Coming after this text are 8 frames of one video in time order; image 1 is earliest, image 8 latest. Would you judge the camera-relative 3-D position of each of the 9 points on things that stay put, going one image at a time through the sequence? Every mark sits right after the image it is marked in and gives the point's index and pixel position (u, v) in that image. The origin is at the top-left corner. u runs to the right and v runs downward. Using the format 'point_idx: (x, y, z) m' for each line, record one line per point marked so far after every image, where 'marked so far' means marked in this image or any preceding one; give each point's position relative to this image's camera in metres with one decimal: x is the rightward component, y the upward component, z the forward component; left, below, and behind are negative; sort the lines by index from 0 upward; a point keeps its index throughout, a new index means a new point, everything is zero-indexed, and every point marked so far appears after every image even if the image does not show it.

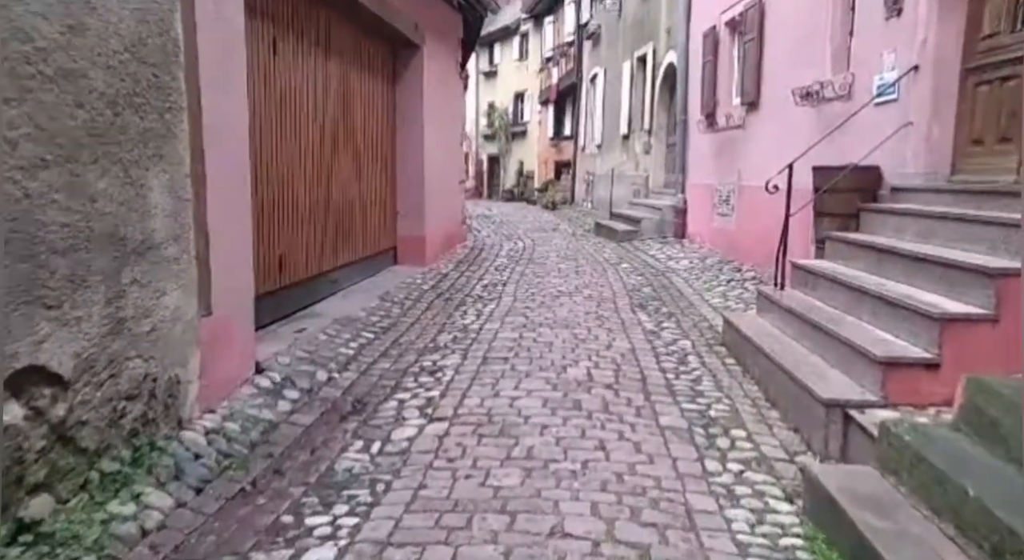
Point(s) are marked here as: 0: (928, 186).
0: (+2.6, +0.6, +5.0) m
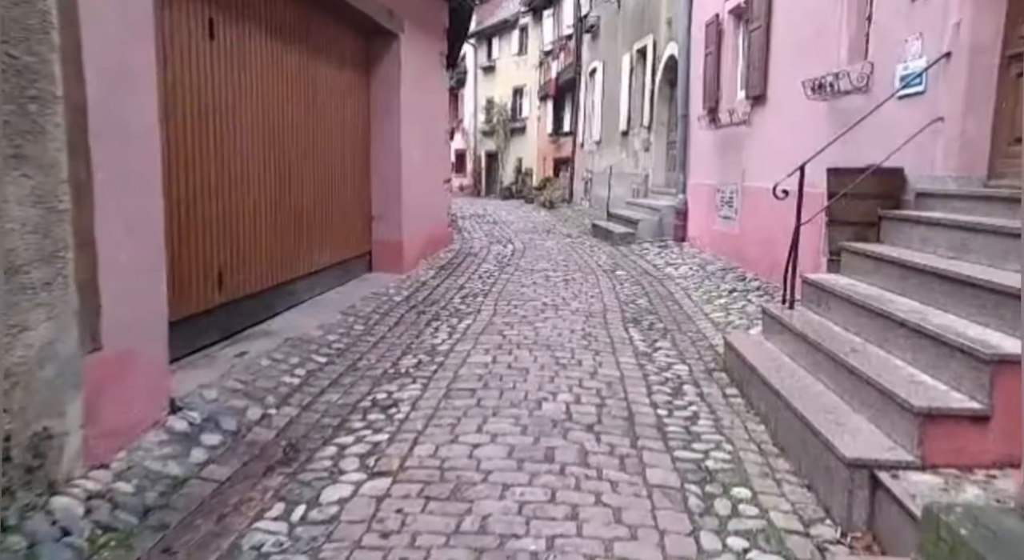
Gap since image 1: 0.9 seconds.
0: (+2.4, +0.5, +4.4) m
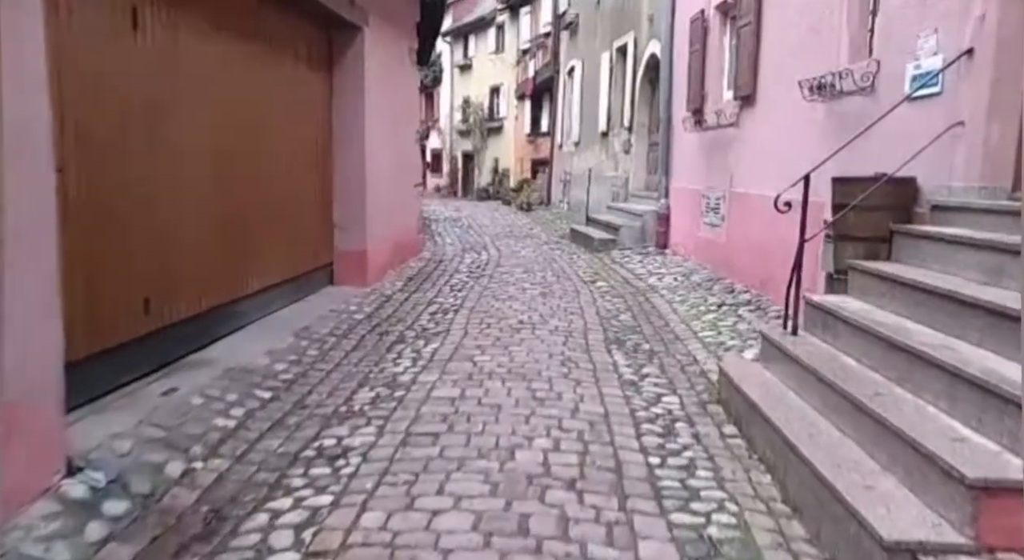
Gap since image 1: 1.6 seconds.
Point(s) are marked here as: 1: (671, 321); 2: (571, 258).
0: (+2.3, +0.4, +3.9) m
1: (+1.3, -0.3, +6.4) m
2: (+0.7, +0.3, +9.9) m
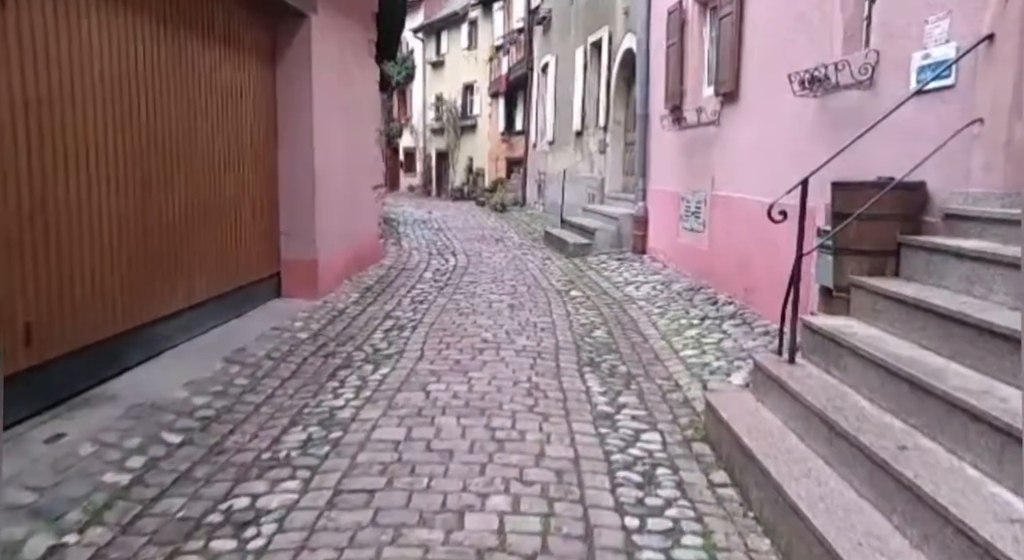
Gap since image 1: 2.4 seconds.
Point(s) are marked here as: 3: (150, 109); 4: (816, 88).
0: (+2.1, +0.3, +3.4) m
1: (+1.0, -0.4, +5.8) m
2: (+0.4, +0.2, +9.3) m
3: (-2.0, +1.0, +4.5) m
4: (+2.0, +1.2, +5.2) m
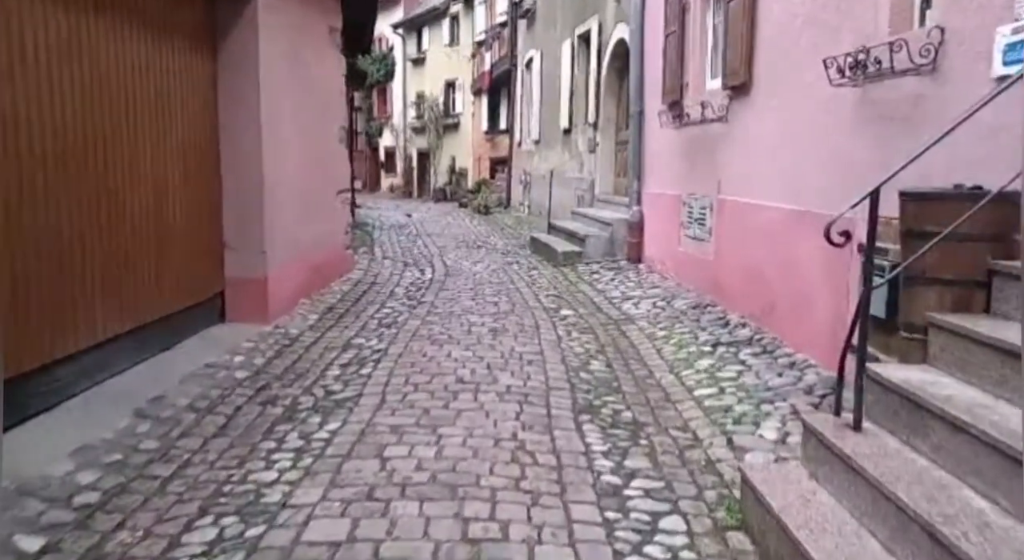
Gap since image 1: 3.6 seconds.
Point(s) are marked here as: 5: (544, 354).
0: (+2.0, +0.1, +2.5) m
1: (+0.9, -0.6, +5.0) m
2: (+0.2, 0.0, +8.4) m
3: (-2.1, +0.8, +3.5) m
4: (+1.9, +1.1, +4.3) m
5: (+0.2, -0.5, +5.1) m
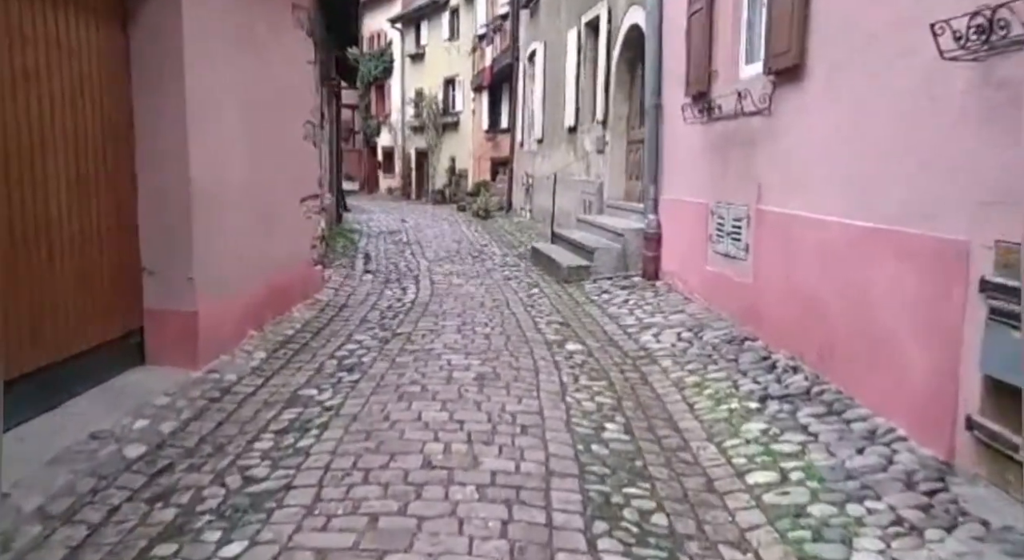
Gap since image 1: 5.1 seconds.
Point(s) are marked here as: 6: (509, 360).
0: (+2.0, -0.1, +1.3) m
1: (+0.8, -0.7, +3.8) m
2: (+0.2, -0.1, +7.2) m
3: (-2.2, +0.6, +2.4) m
4: (+1.8, +0.9, +3.2) m
5: (+0.2, -0.7, +3.9) m
6: (0.0, -0.5, +4.9) m
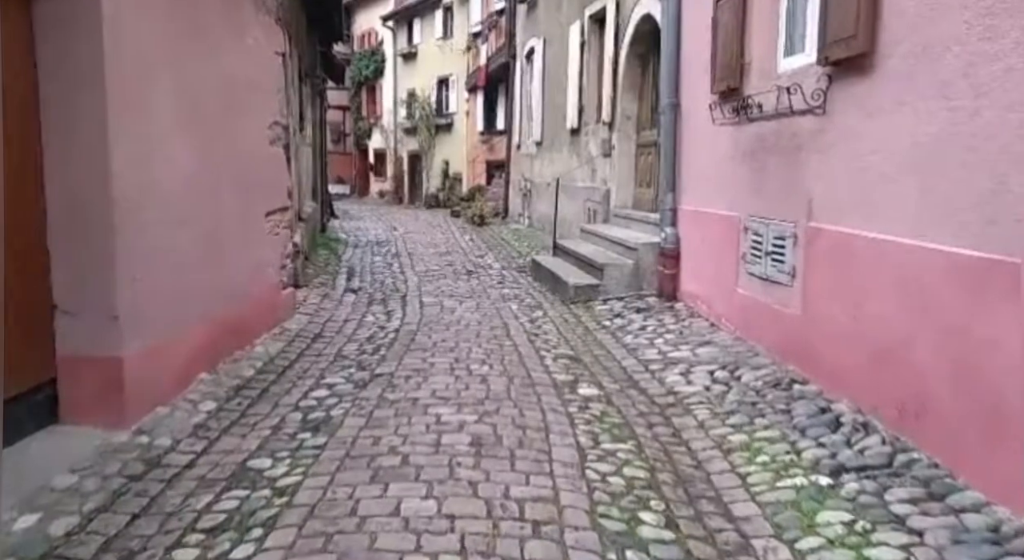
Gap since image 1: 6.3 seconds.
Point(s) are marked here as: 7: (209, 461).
0: (+2.0, -0.2, +0.5) m
1: (+0.9, -0.9, +2.9) m
2: (+0.2, -0.3, +6.4) m
3: (-2.1, +0.5, +1.5) m
4: (+1.8, +0.8, +2.3) m
5: (+0.2, -0.8, +3.0) m
6: (0.0, -0.7, +4.0) m
7: (-1.3, -0.8, +3.4) m
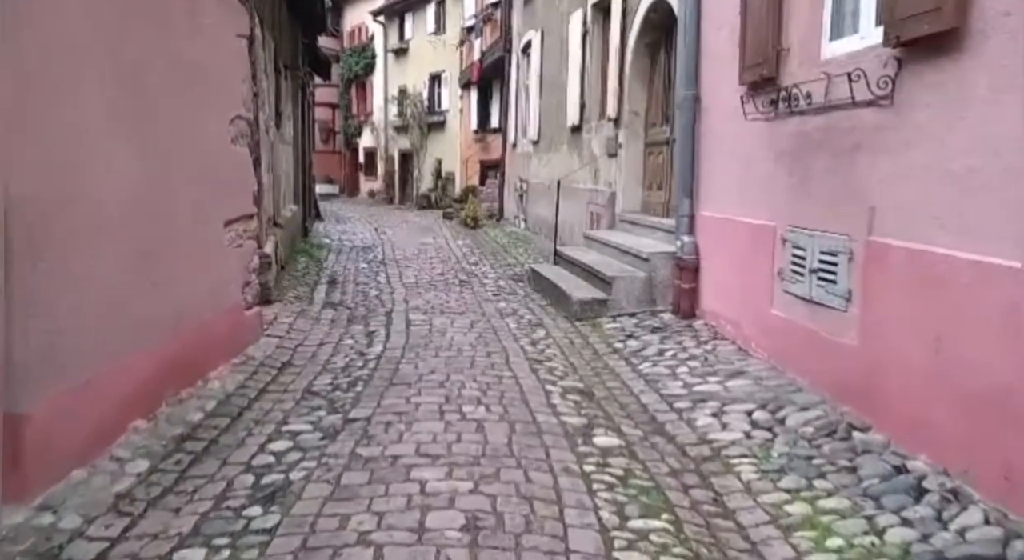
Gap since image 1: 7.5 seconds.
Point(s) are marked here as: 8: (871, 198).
0: (+2.1, -0.3, -0.3) m
1: (+0.9, -1.0, +2.2) m
2: (+0.1, -0.4, +5.6) m
3: (-2.1, +0.3, +0.7) m
4: (+1.9, +0.6, +1.5) m
5: (+0.2, -1.0, +2.3) m
6: (0.0, -0.8, +3.2) m
7: (-1.3, -0.9, +2.6) m
8: (+1.7, +0.4, +3.8) m
